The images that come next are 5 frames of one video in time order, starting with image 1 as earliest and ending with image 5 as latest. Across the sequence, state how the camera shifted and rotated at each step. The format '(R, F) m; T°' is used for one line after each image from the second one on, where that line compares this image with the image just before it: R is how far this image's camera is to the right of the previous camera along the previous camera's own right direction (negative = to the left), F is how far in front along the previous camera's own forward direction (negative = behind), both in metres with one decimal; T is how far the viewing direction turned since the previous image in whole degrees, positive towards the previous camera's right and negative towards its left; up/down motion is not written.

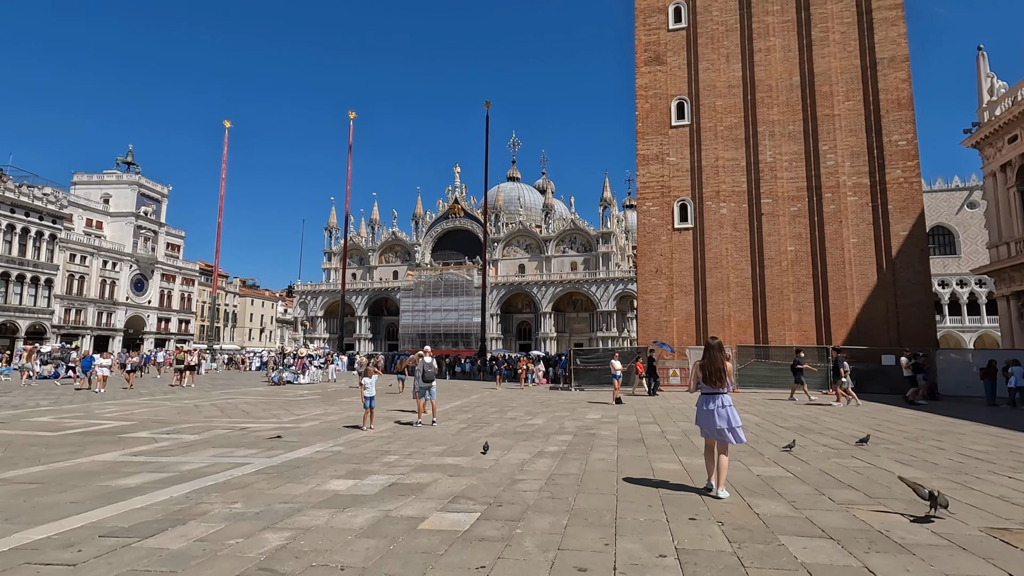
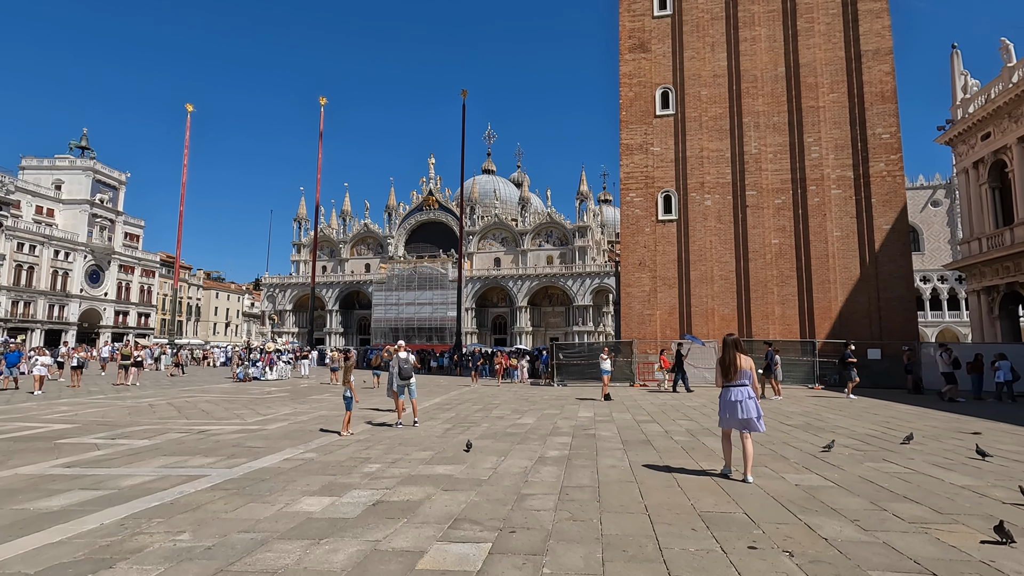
(-0.3, +0.9) m; +3°
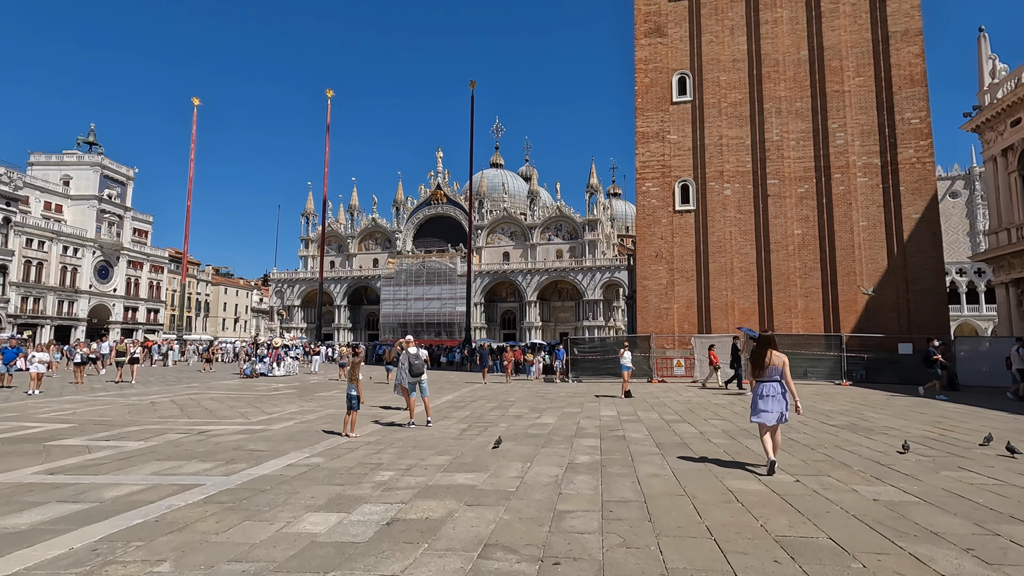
(-0.2, +0.7) m; -1°
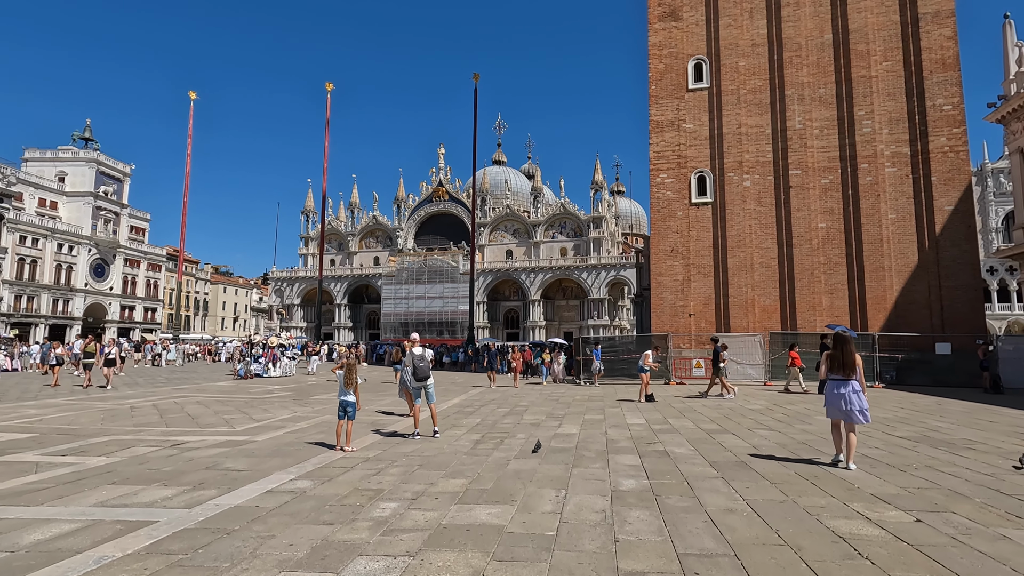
(-0.3, +1.1) m; 0°
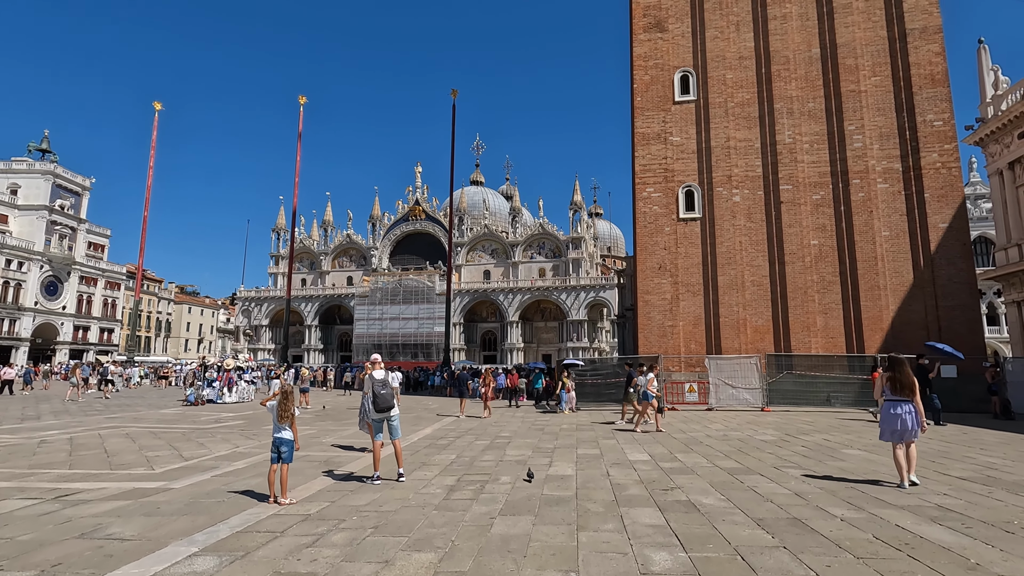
(-0.1, +1.4) m; +2°
